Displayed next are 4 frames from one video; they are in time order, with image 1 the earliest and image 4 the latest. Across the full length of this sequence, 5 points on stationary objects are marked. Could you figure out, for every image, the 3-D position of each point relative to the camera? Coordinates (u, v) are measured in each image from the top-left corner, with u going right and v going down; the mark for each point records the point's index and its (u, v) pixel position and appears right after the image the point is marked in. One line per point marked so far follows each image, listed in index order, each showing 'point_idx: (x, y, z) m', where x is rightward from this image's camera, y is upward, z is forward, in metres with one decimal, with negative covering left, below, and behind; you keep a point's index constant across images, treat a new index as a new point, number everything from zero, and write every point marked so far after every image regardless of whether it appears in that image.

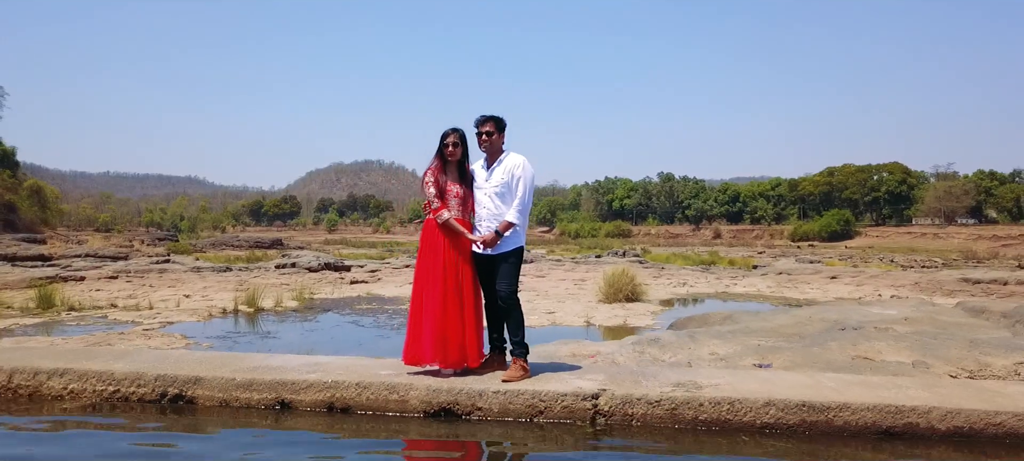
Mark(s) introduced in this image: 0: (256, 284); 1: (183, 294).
0: (-4.7, -1.0, +13.9) m
1: (-5.6, -1.1, +12.8) m
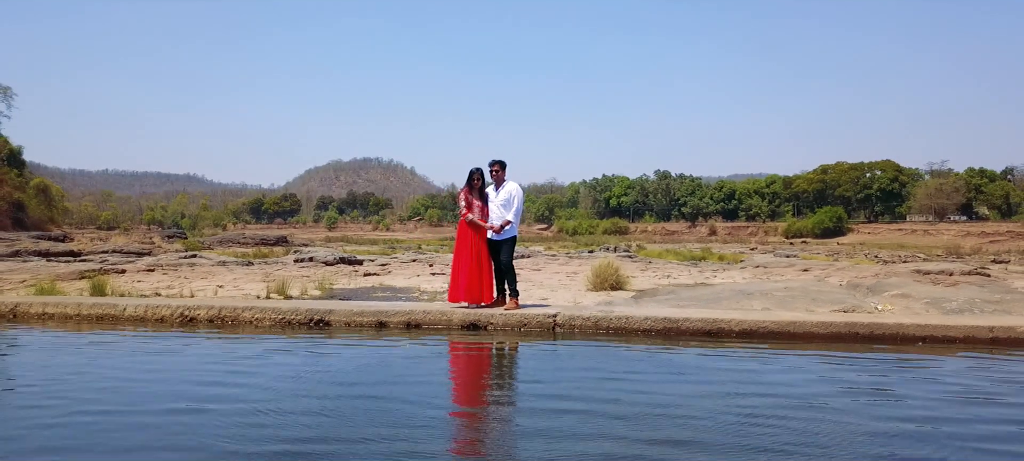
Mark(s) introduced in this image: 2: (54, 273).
0: (-4.7, -0.9, +15.5) m
1: (-5.6, -1.0, +14.4) m
2: (-9.4, -0.9, +15.5) m
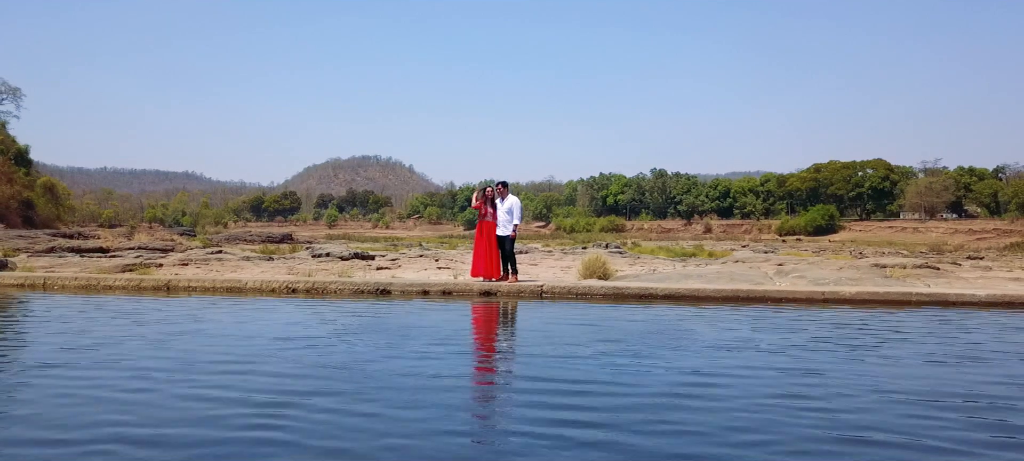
0: (-4.8, -0.9, +17.2) m
1: (-5.6, -1.0, +16.1) m
2: (-9.5, -0.8, +17.2) m
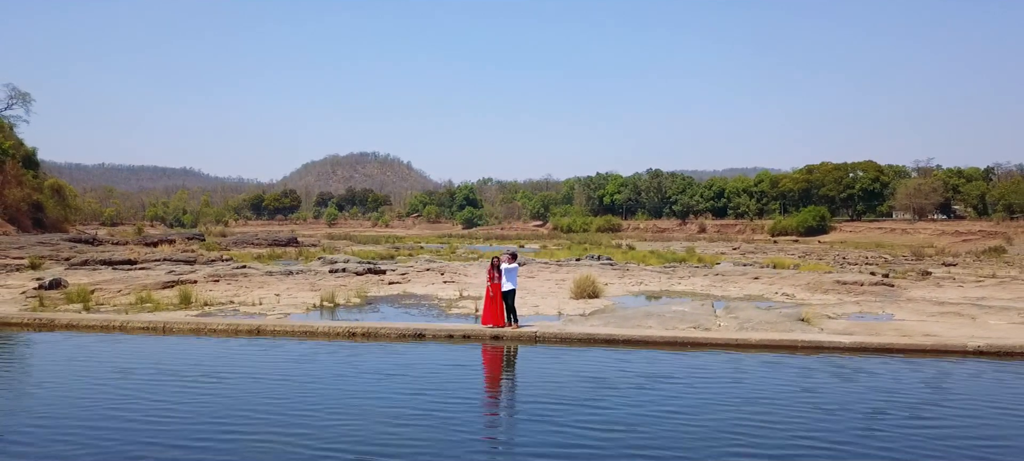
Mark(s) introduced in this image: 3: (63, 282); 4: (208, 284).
0: (-4.8, -1.4, +19.1) m
1: (-5.7, -1.5, +18.0) m
2: (-9.5, -1.3, +19.2) m
3: (-11.6, -1.3, +19.4) m
4: (-7.8, -1.4, +19.3) m
